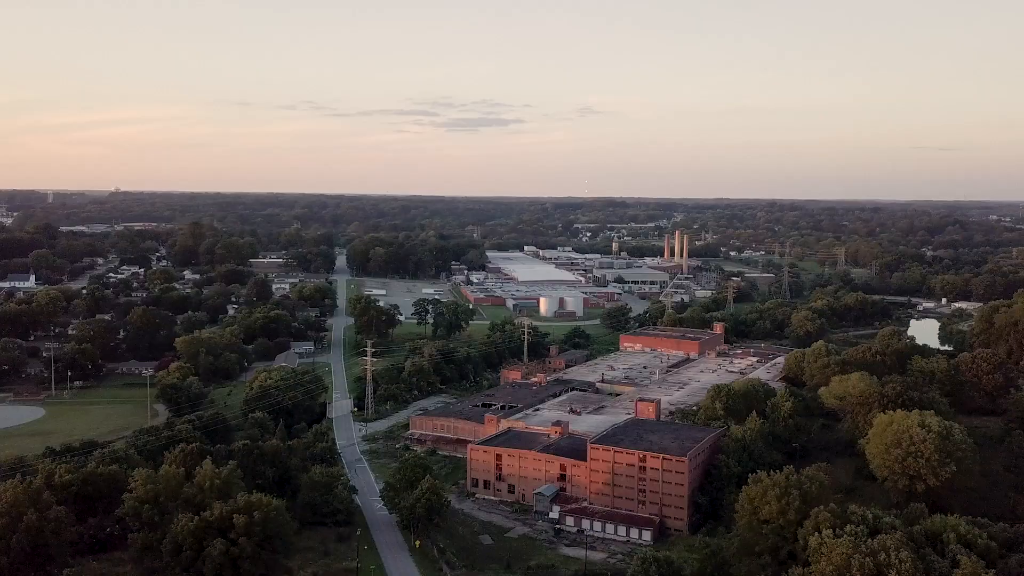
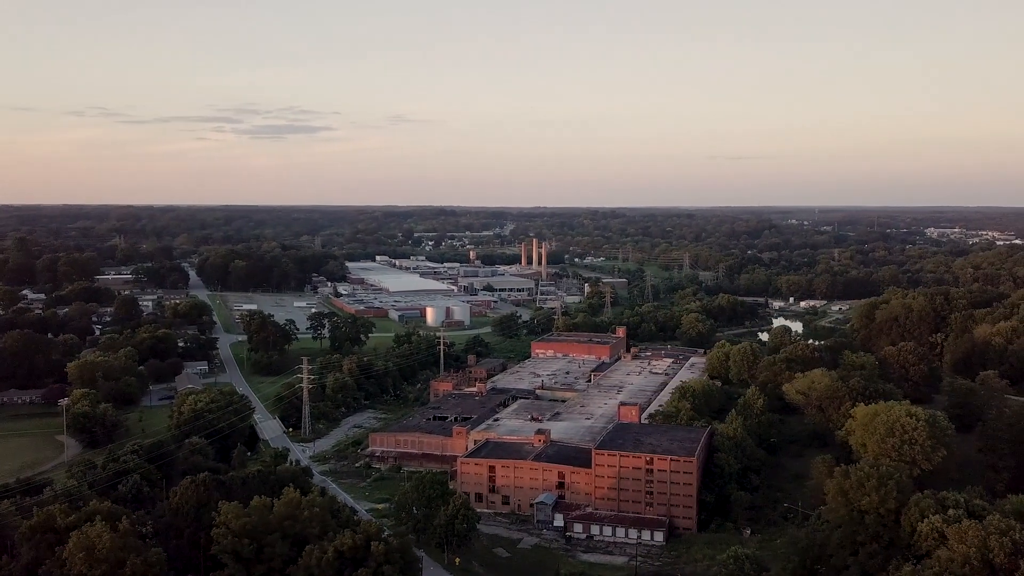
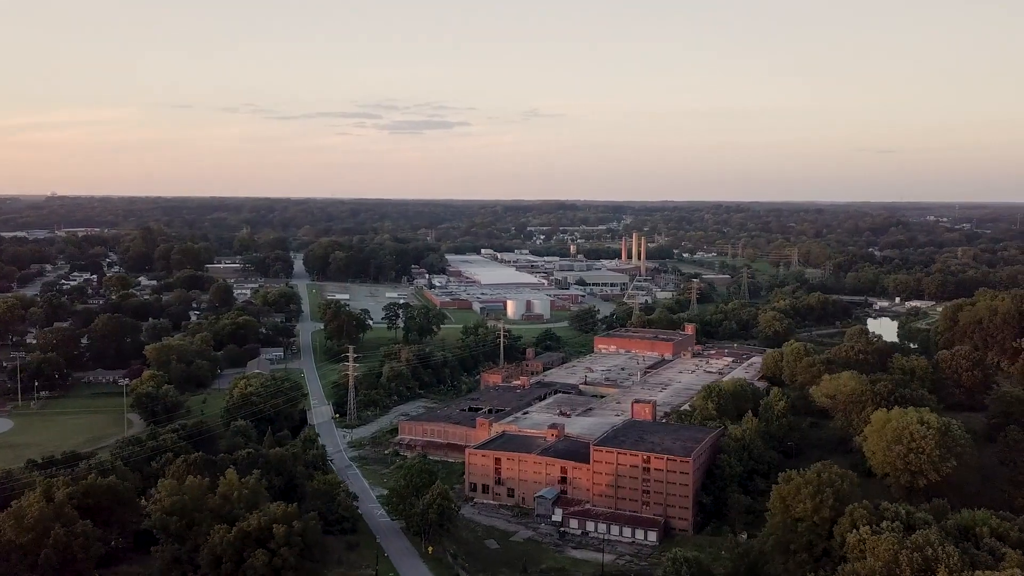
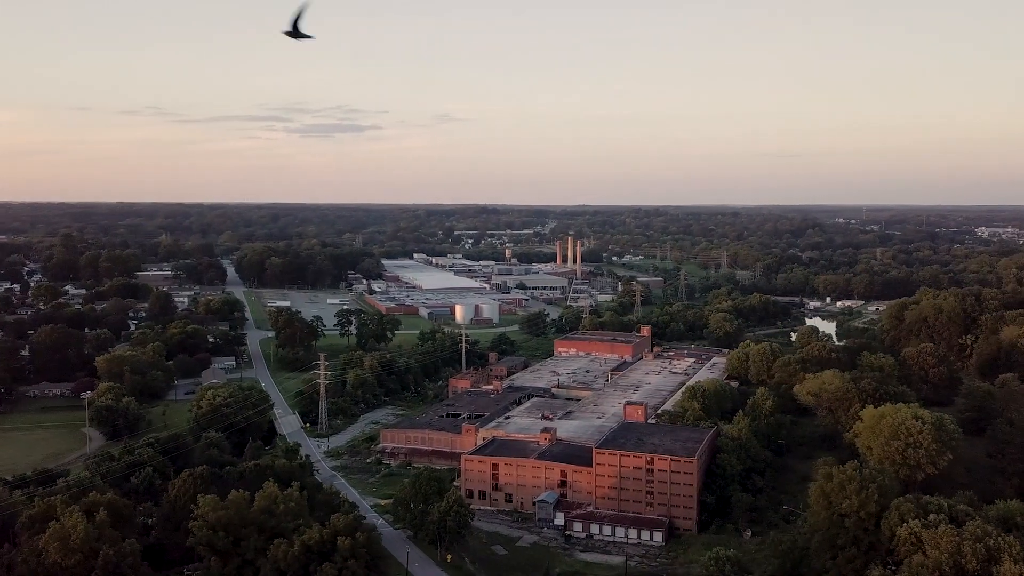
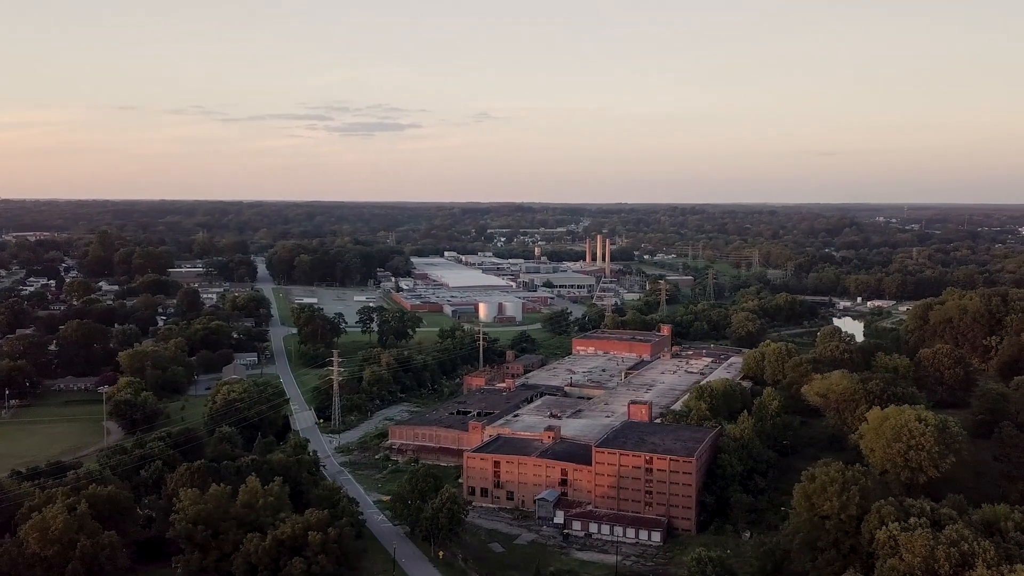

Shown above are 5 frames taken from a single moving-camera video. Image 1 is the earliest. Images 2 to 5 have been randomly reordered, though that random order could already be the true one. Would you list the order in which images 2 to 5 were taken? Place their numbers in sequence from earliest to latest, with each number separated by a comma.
3, 5, 4, 2
